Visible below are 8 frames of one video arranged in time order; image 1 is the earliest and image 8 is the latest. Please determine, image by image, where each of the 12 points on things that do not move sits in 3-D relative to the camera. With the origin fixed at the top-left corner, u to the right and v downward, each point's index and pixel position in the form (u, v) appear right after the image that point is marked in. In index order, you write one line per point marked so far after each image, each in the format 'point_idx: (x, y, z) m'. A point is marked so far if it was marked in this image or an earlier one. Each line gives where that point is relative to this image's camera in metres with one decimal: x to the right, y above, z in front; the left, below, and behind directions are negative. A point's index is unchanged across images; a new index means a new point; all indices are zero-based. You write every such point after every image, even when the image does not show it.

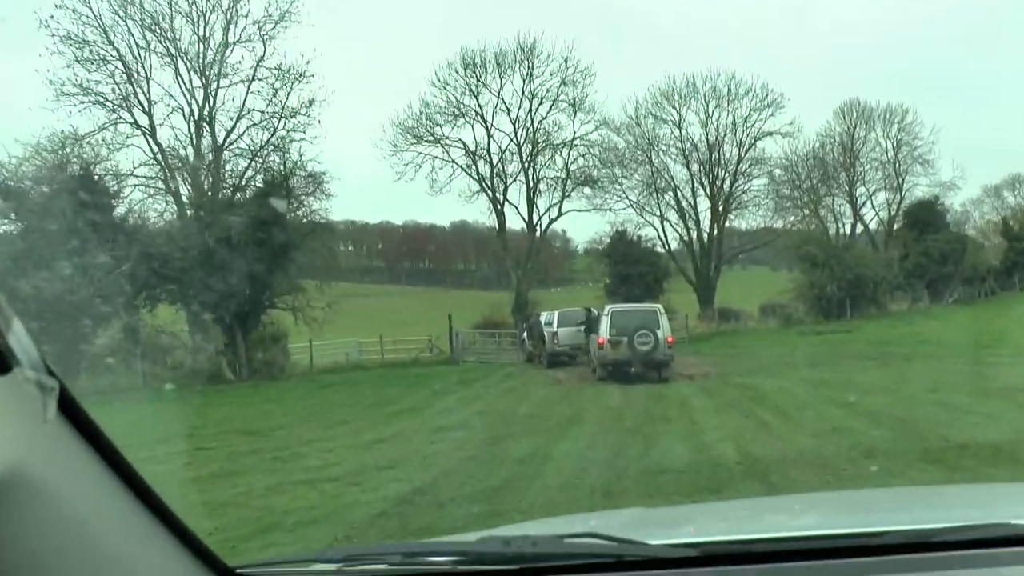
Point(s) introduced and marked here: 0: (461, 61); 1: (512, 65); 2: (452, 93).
0: (-0.7, +3.1, +13.4) m
1: (0.0, +3.1, +13.5) m
2: (-0.8, +2.7, +13.6) m
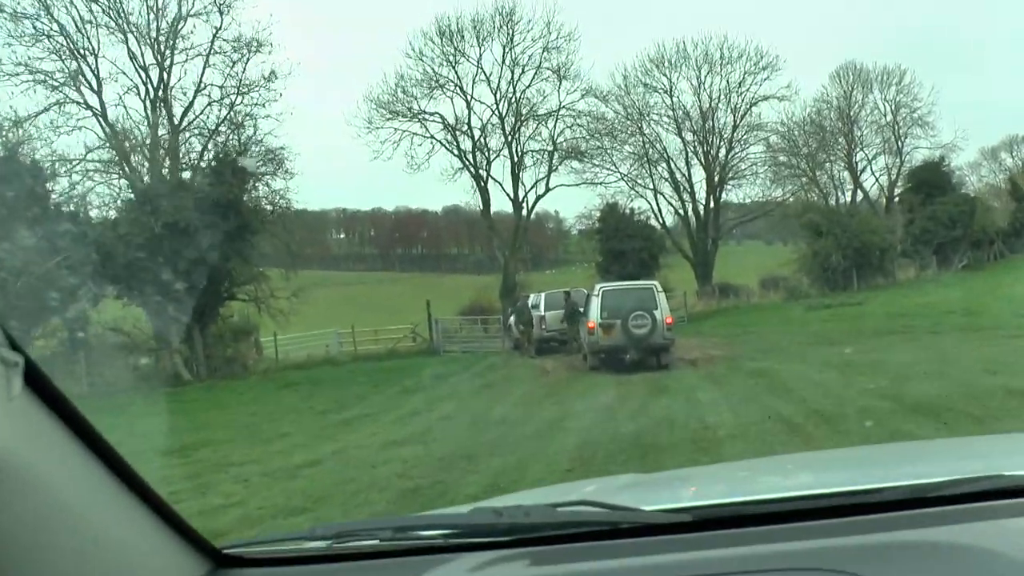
0: (-1.0, +3.3, +12.6) m
1: (-0.3, +3.3, +12.7) m
2: (-1.1, +2.9, +12.8) m
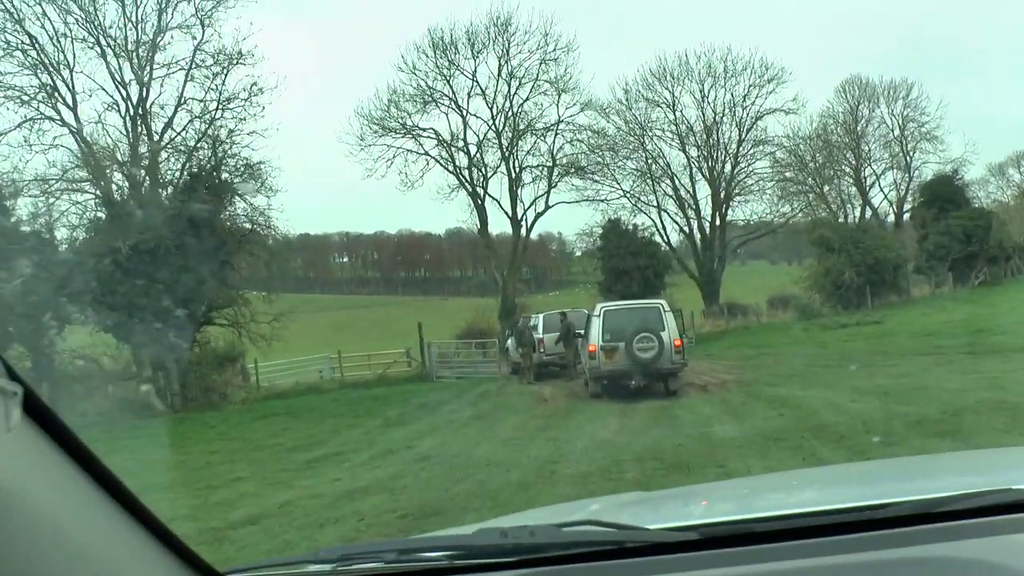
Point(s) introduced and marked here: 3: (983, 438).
0: (-1.0, +3.1, +12.2) m
1: (-0.3, +3.1, +12.2) m
2: (-1.1, +2.6, +12.4) m
3: (+4.9, -1.6, +10.3) m
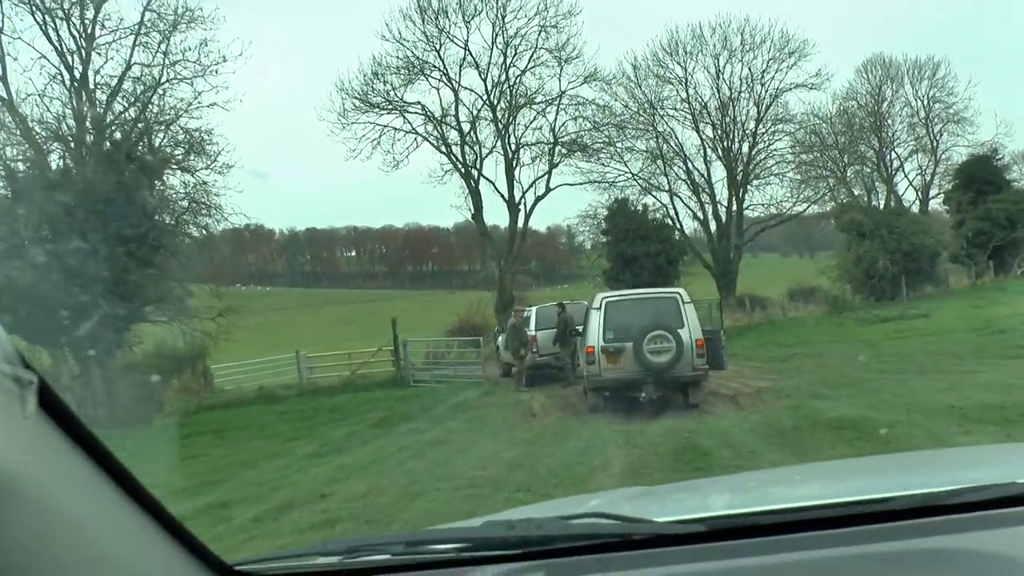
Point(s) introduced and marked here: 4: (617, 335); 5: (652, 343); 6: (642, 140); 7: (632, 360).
0: (-1.1, +3.2, +11.0) m
1: (-0.4, +3.2, +11.1) m
2: (-1.2, +2.7, +11.2) m
3: (+4.8, -1.5, +9.1) m
4: (+0.8, -0.5, +8.0) m
5: (+1.1, -0.5, +7.6) m
6: (+1.8, +2.1, +13.4) m
7: (+0.9, -0.7, +7.8) m
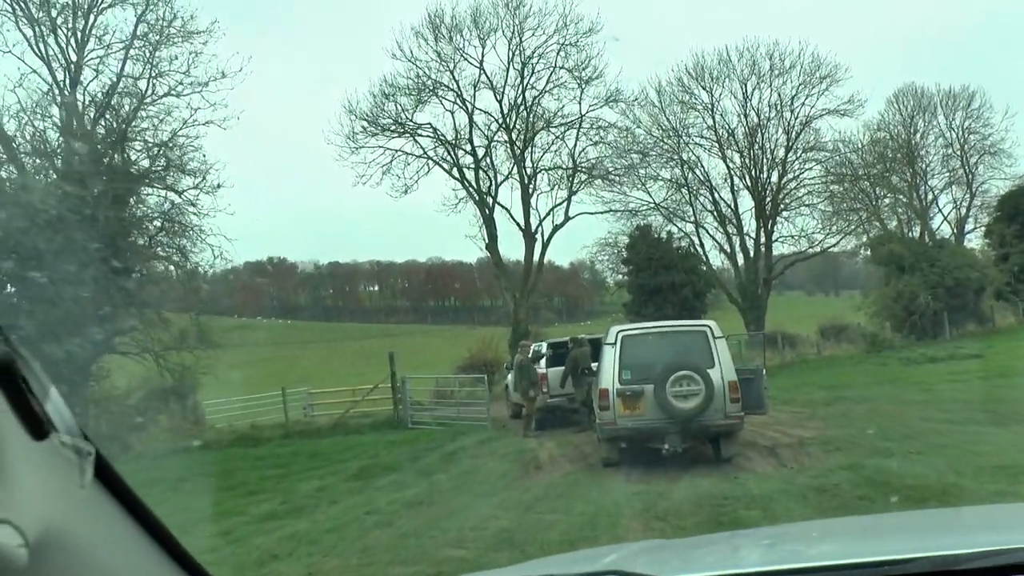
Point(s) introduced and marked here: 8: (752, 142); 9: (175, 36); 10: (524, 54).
0: (-0.9, +2.8, +10.5) m
1: (-0.2, +2.8, +10.5) m
2: (-1.0, +2.4, +10.7) m
3: (+4.9, -1.8, +8.3) m
4: (+0.9, -0.7, +7.3) m
5: (+1.2, -0.8, +6.9) m
6: (+2.0, +1.6, +12.8) m
7: (+1.0, -0.9, +7.1) m
8: (+5.3, +3.3, +21.1) m
9: (-2.8, +2.1, +8.1) m
10: (+0.1, +2.5, +10.5) m
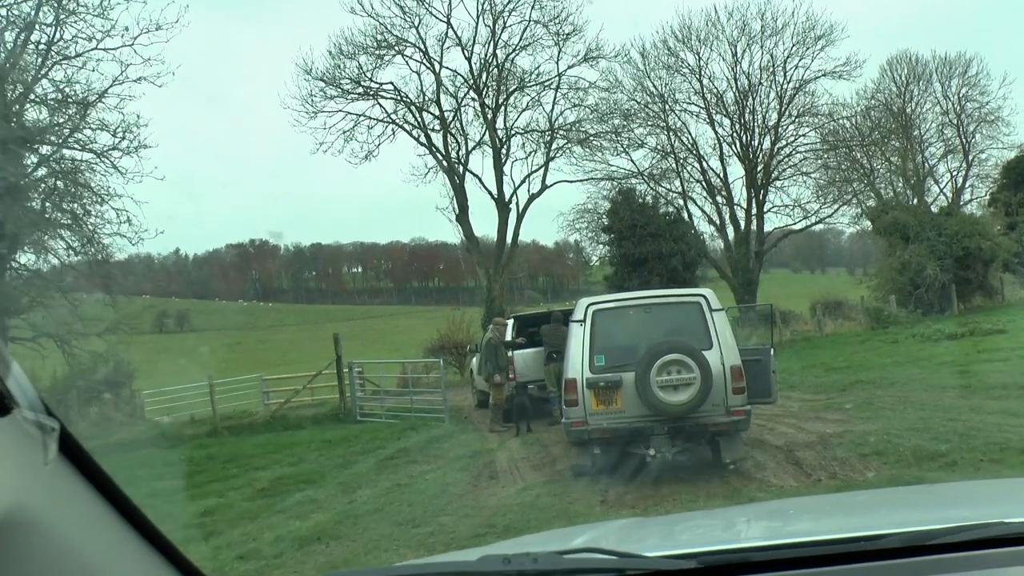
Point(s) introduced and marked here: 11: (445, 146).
0: (-1.2, +3.0, +9.6) m
1: (-0.5, +3.0, +9.6) m
2: (-1.3, +2.6, +9.8) m
3: (+4.7, -1.5, +7.6) m
4: (+0.7, -0.5, +6.5) m
5: (+1.0, -0.6, +6.1) m
6: (+1.7, +1.9, +12.0) m
7: (+0.8, -0.7, +6.3) m
8: (+4.8, +3.8, +20.3) m
9: (-3.0, +2.2, +7.1) m
10: (-0.1, +2.7, +9.7) m
11: (-1.1, +2.3, +15.7) m
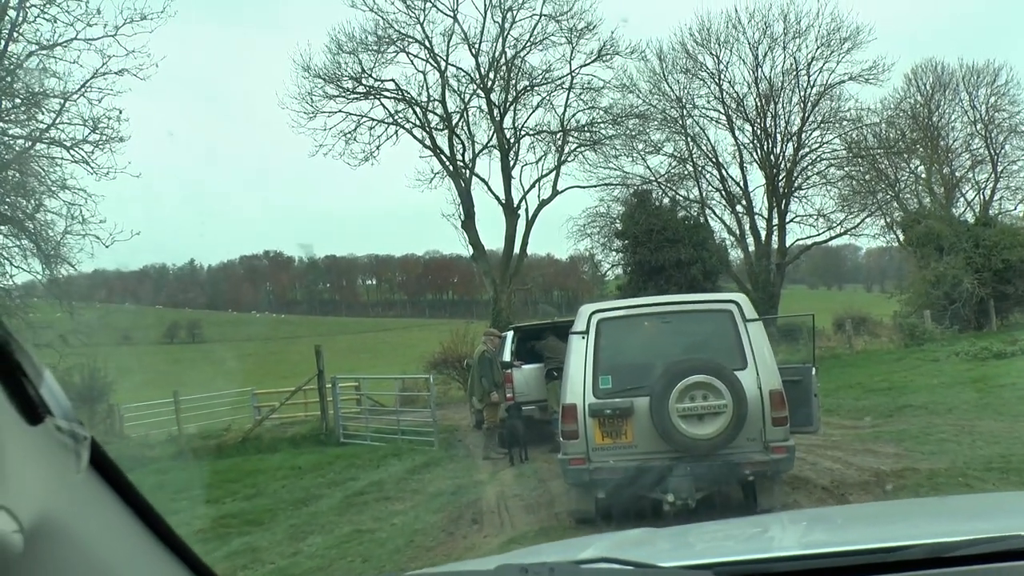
0: (-1.1, +3.0, +9.1) m
1: (-0.4, +2.9, +9.1) m
2: (-1.2, +2.5, +9.3) m
3: (+4.8, -1.7, +6.9) m
4: (+0.7, -0.6, +5.9) m
5: (+1.0, -0.6, +5.5) m
6: (+1.8, +1.8, +11.4) m
7: (+0.8, -0.8, +5.7) m
8: (+5.1, +3.5, +19.7) m
9: (-3.0, +2.2, +6.7) m
10: (-0.1, +2.6, +9.1) m
11: (-1.0, +2.2, +15.2) m
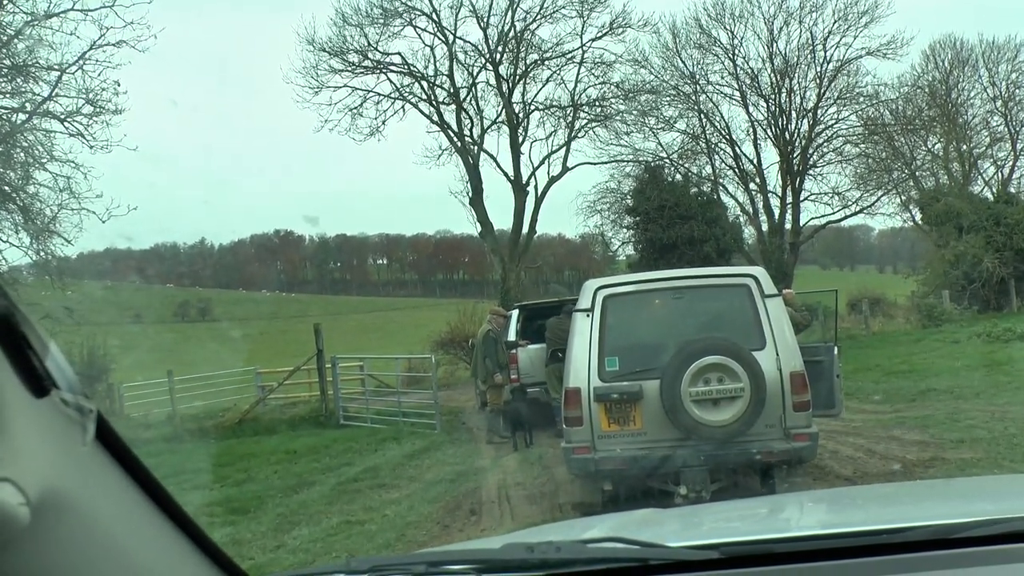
0: (-1.0, +3.1, +8.9) m
1: (-0.3, +3.1, +8.9) m
2: (-1.1, +2.7, +9.1) m
3: (+4.8, -1.5, +6.7) m
4: (+0.7, -0.5, +5.7) m
5: (+1.0, -0.5, +5.4) m
6: (+1.9, +2.0, +11.2) m
7: (+0.8, -0.7, +5.5) m
8: (+5.3, +3.9, +19.4) m
9: (-2.9, +2.3, +6.5) m
10: (0.0, +2.8, +8.9) m
11: (-0.8, +2.5, +15.0) m
